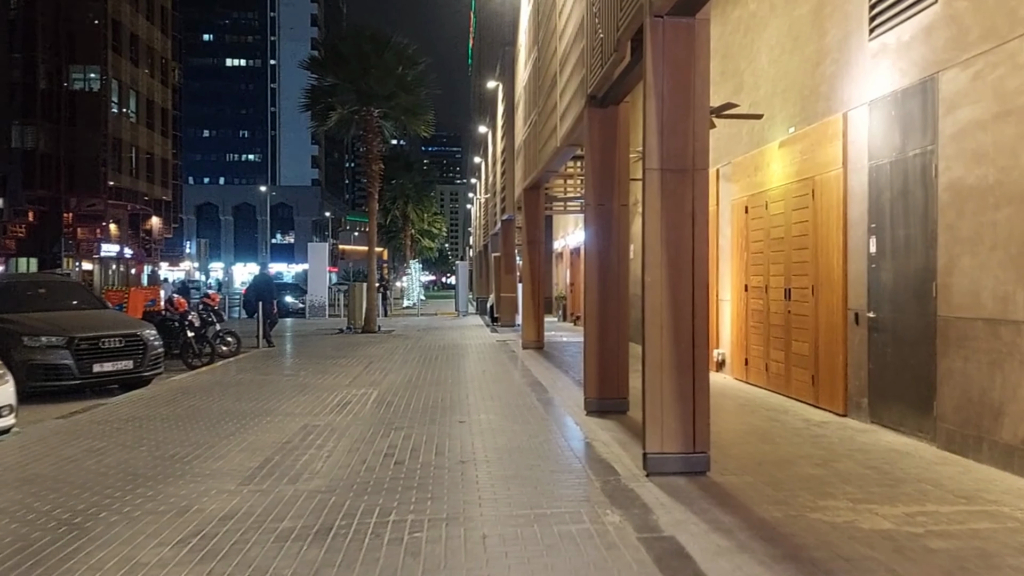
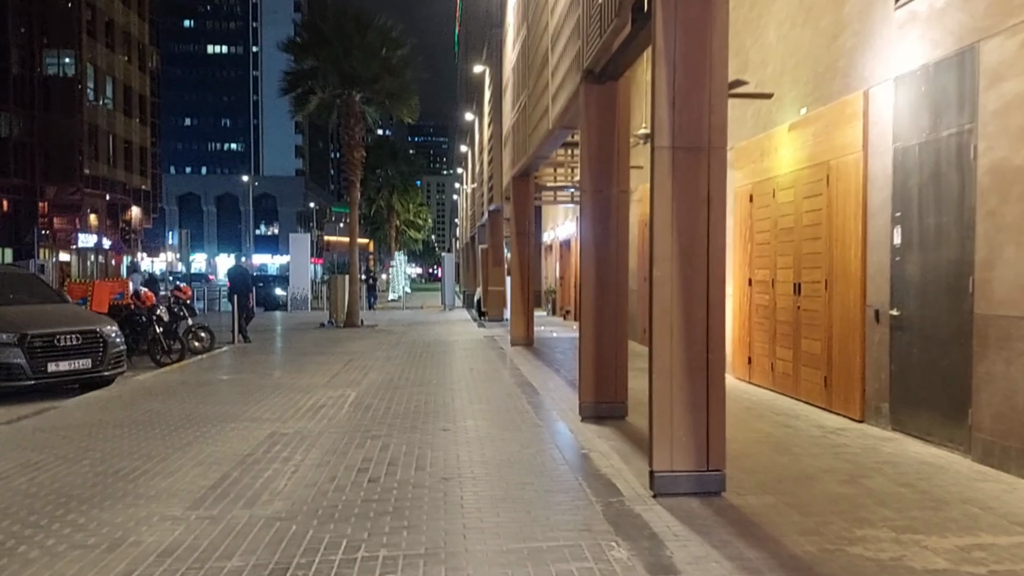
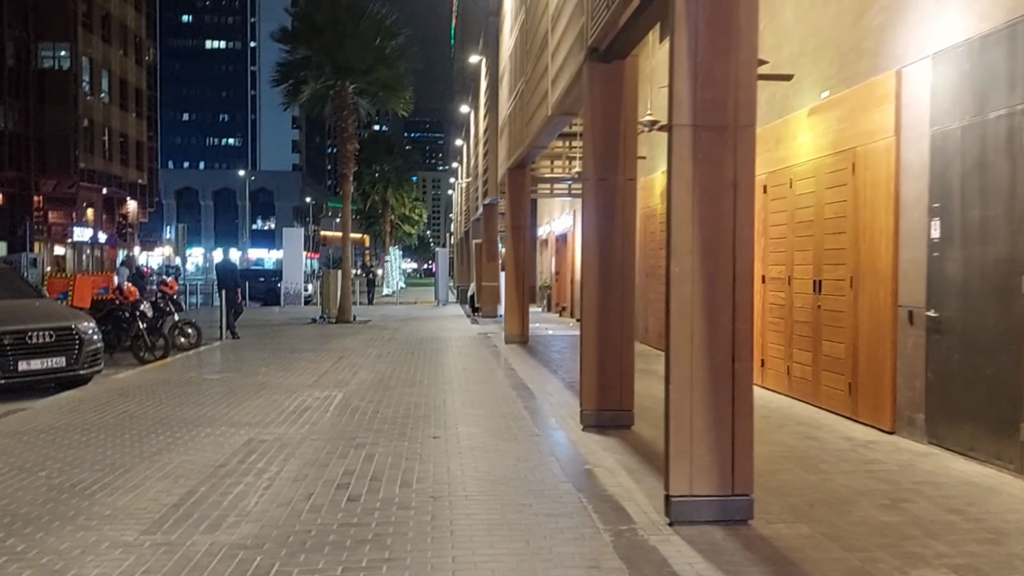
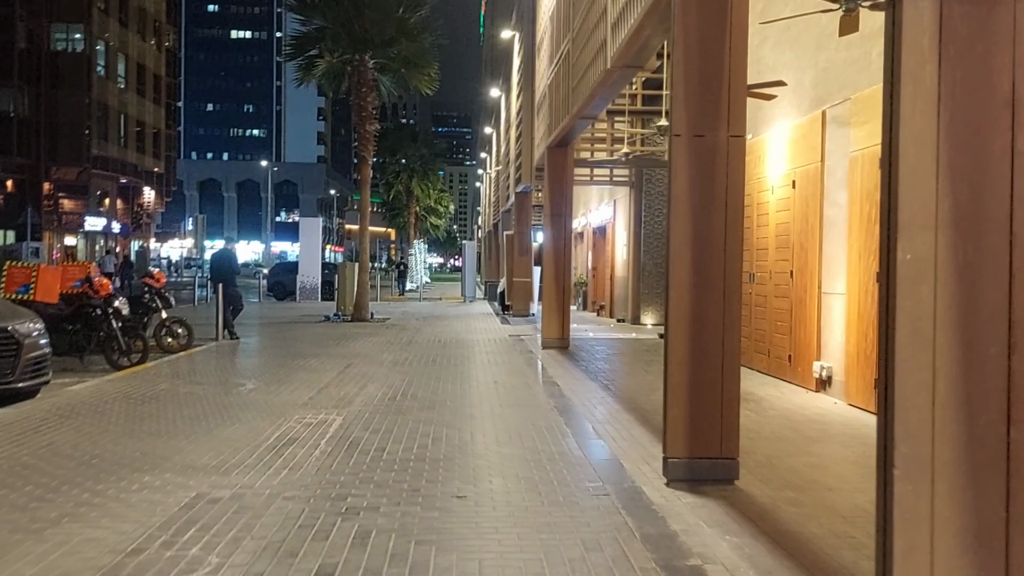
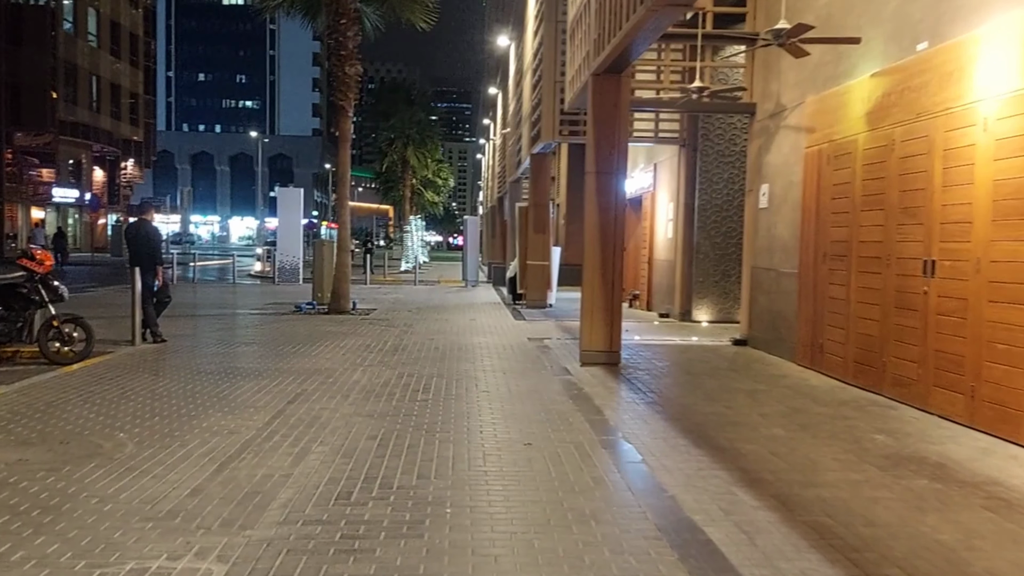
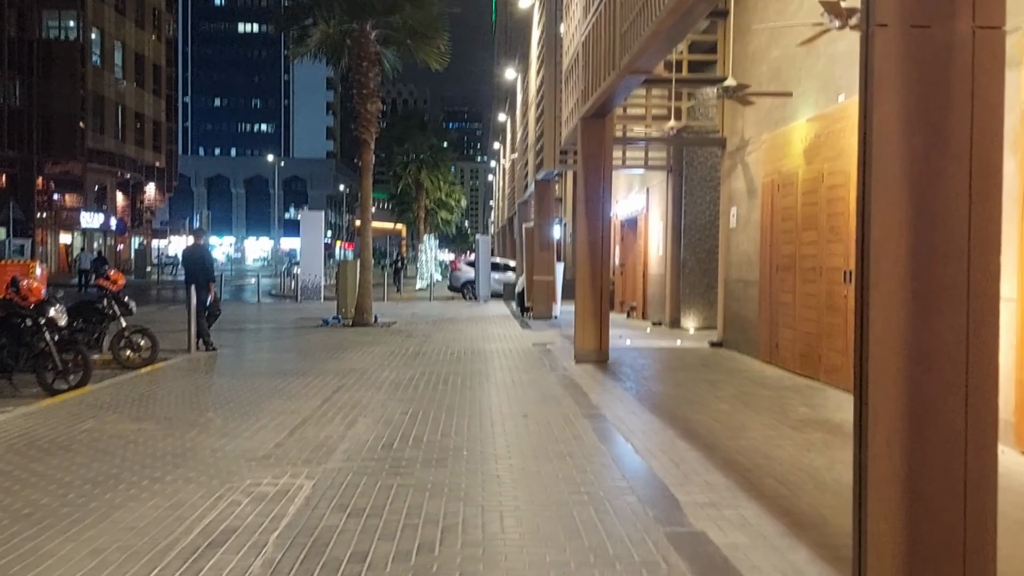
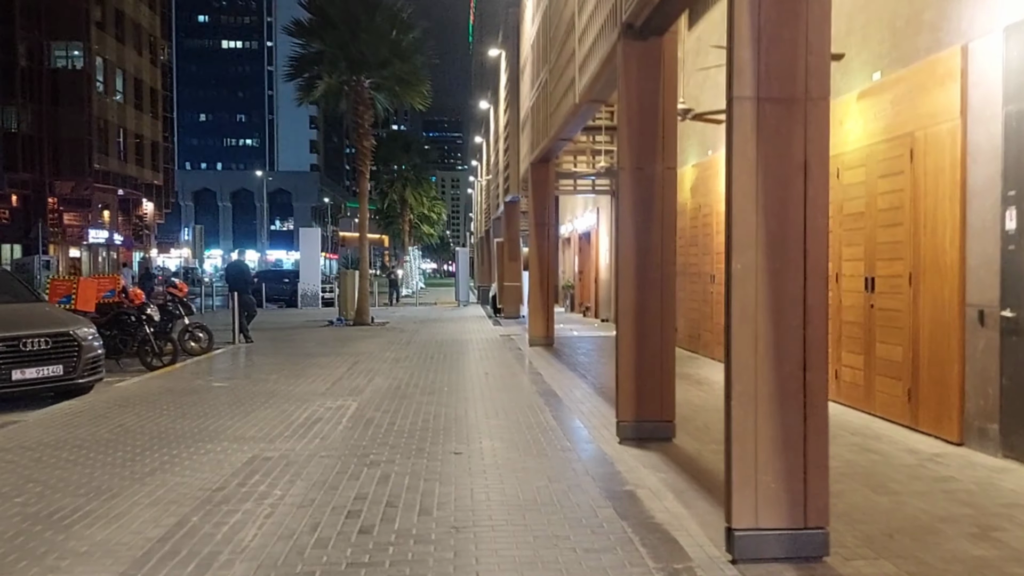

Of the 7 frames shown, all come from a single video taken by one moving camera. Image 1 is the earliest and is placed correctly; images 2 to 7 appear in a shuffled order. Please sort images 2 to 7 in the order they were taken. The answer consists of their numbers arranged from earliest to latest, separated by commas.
2, 3, 7, 4, 6, 5
